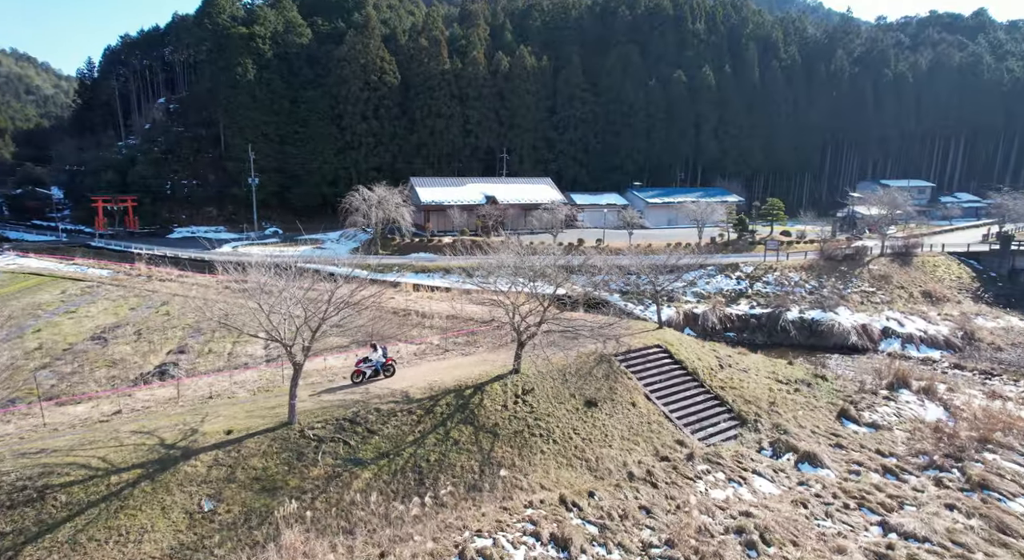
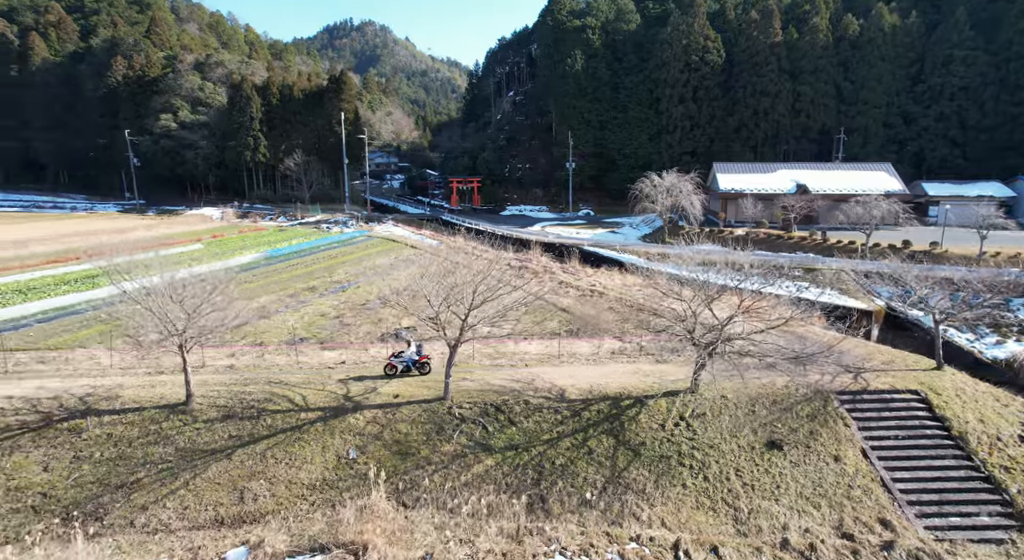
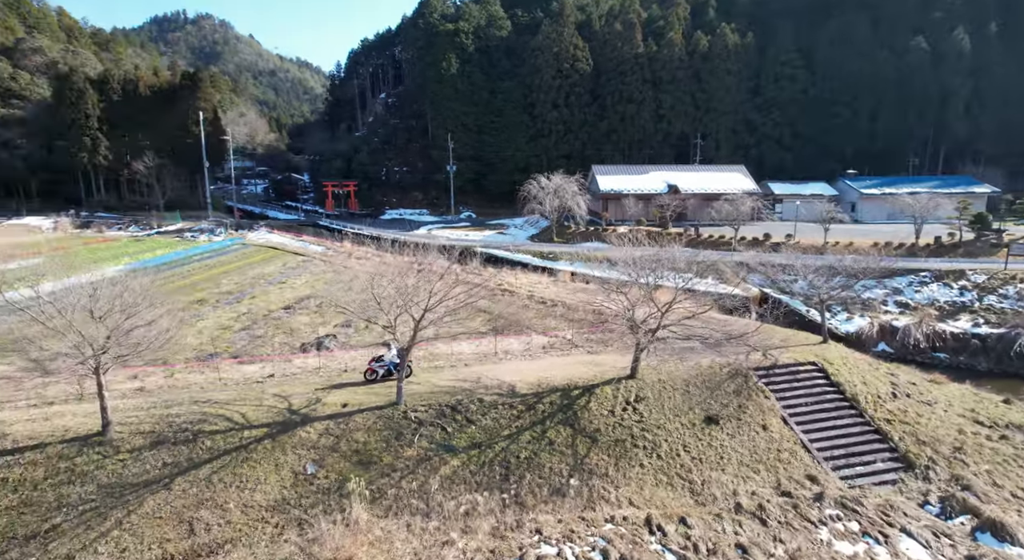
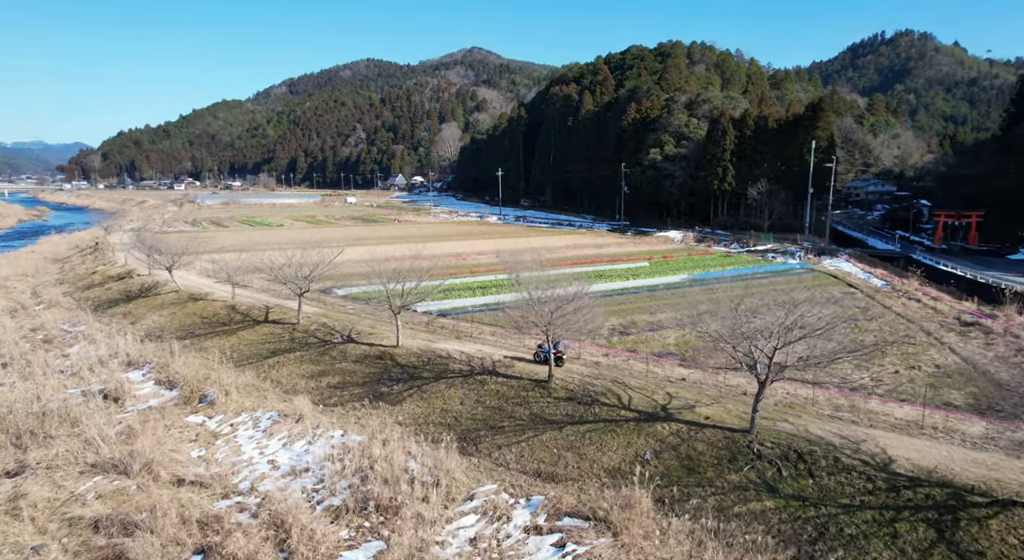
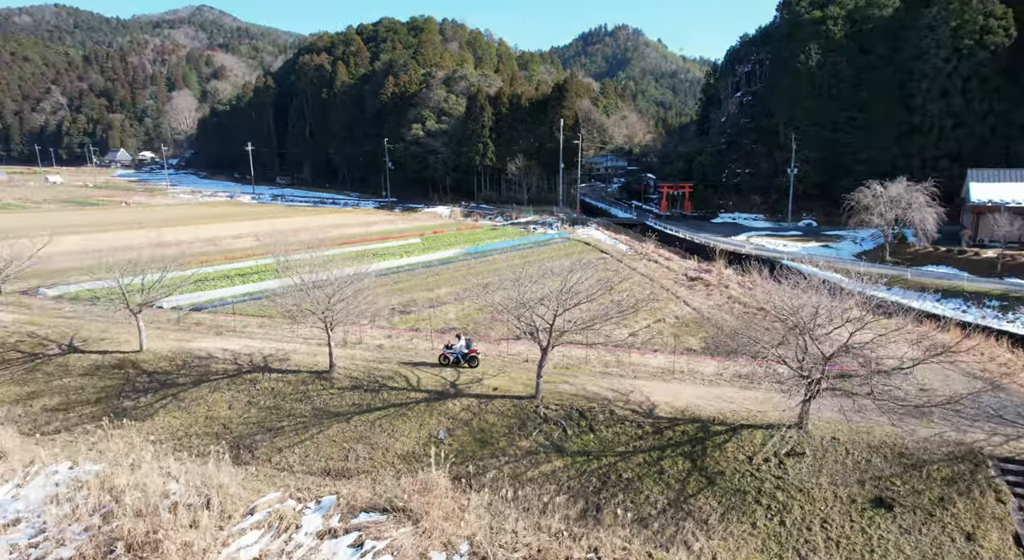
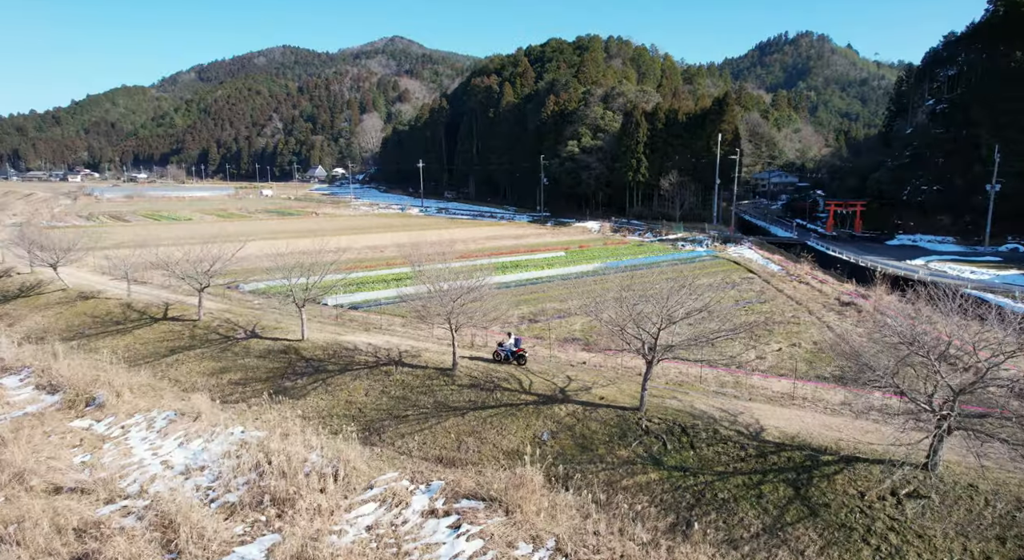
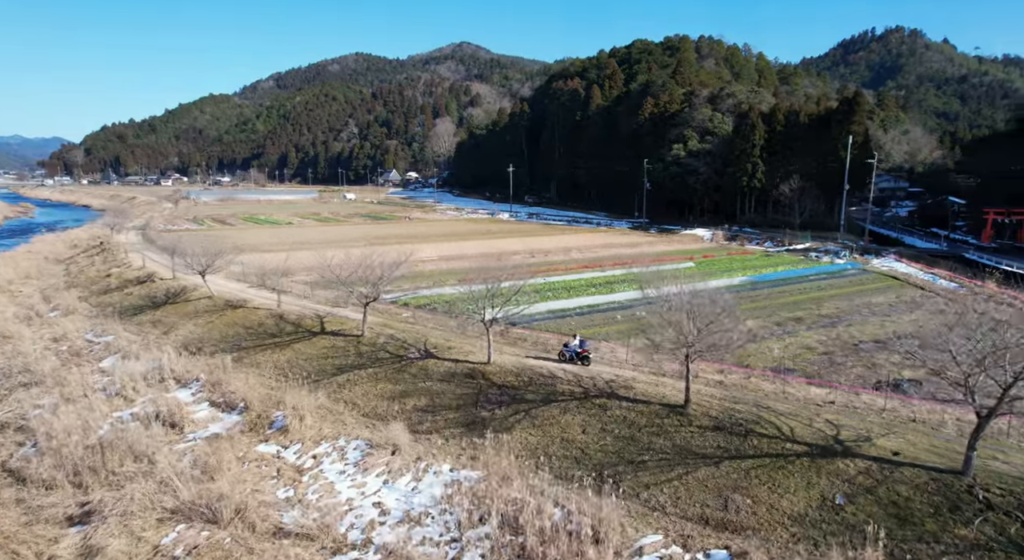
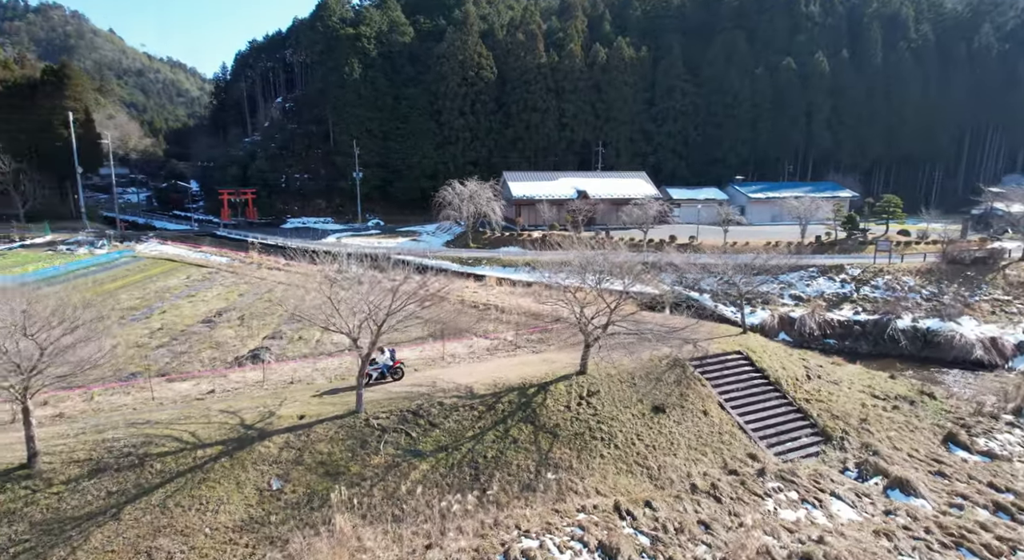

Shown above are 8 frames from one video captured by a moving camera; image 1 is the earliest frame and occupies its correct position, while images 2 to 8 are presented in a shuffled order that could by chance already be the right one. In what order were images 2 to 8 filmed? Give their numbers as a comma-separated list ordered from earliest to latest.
8, 3, 2, 5, 6, 4, 7
